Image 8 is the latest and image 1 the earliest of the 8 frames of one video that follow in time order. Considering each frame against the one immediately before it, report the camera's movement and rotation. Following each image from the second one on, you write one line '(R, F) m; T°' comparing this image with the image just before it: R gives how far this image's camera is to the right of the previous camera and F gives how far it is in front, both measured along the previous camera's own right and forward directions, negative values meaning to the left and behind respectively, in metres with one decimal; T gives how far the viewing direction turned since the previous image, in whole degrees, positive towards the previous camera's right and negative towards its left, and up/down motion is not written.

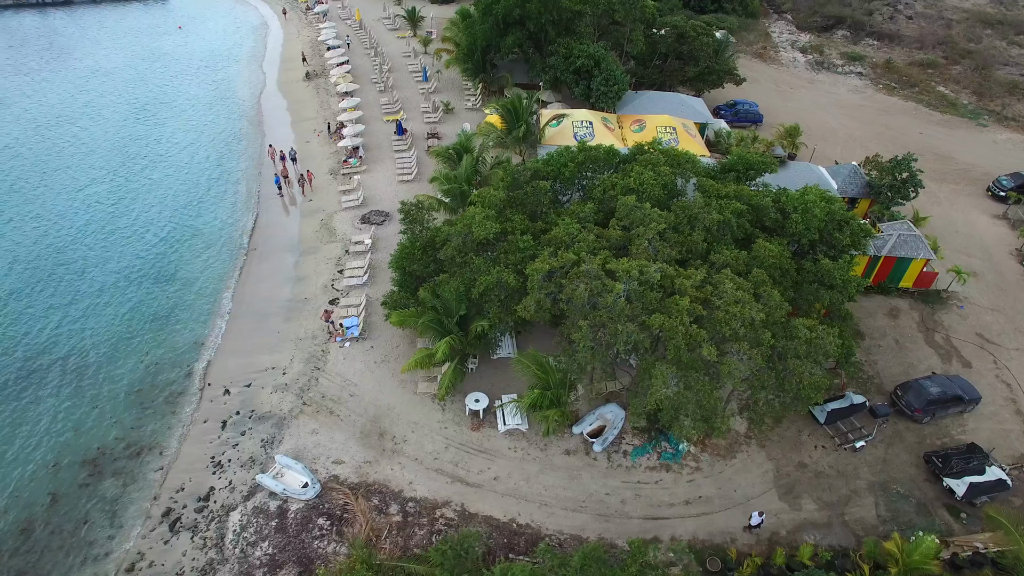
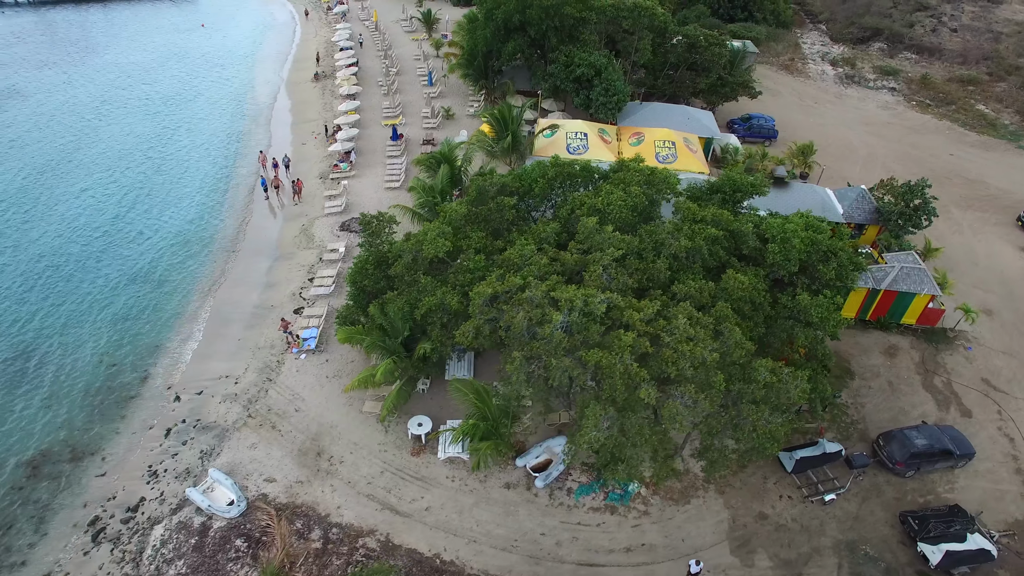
(+2.5, +0.9) m; -4°
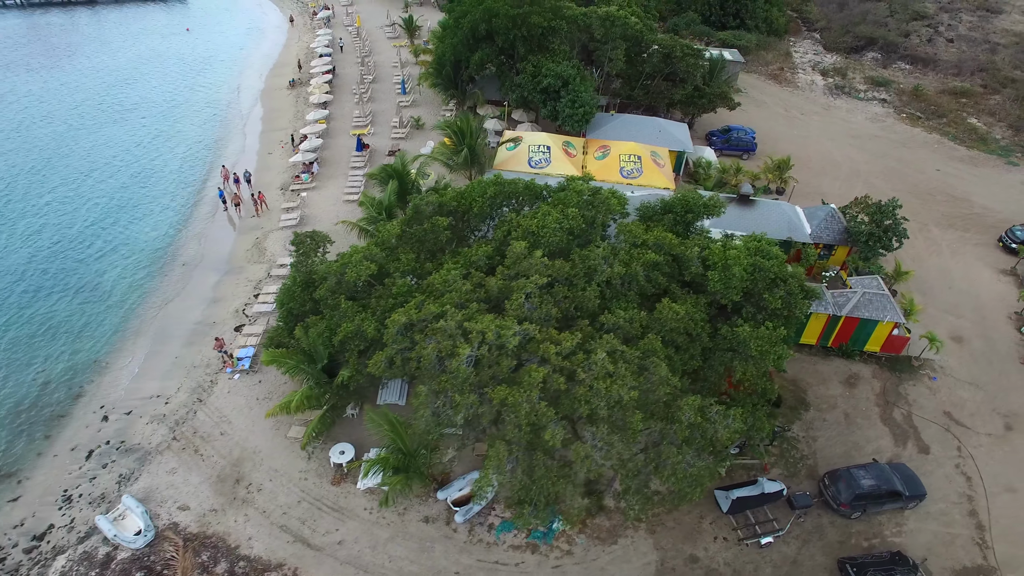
(+2.4, +0.7) m; -1°
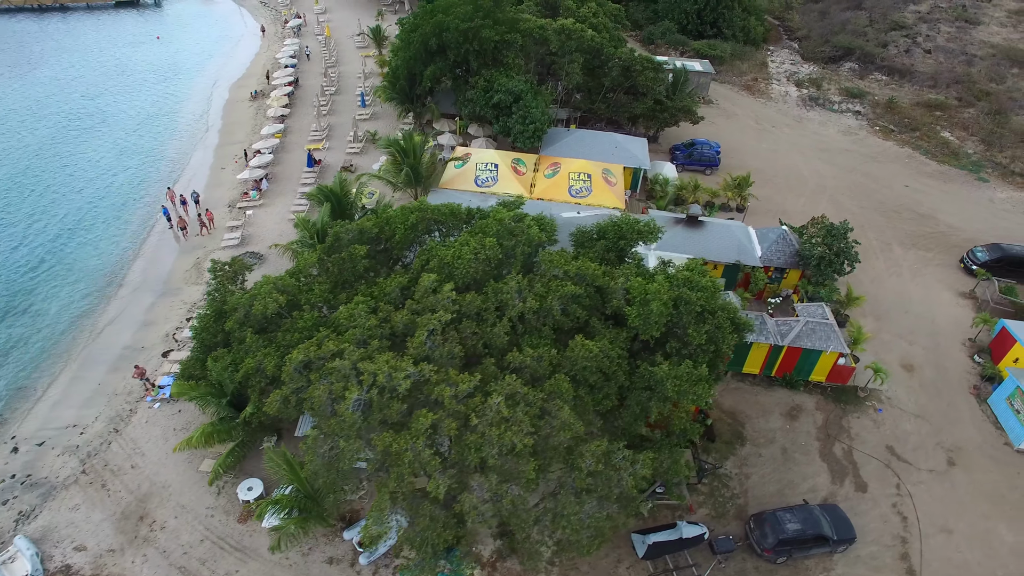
(+2.5, +0.6) m; 0°
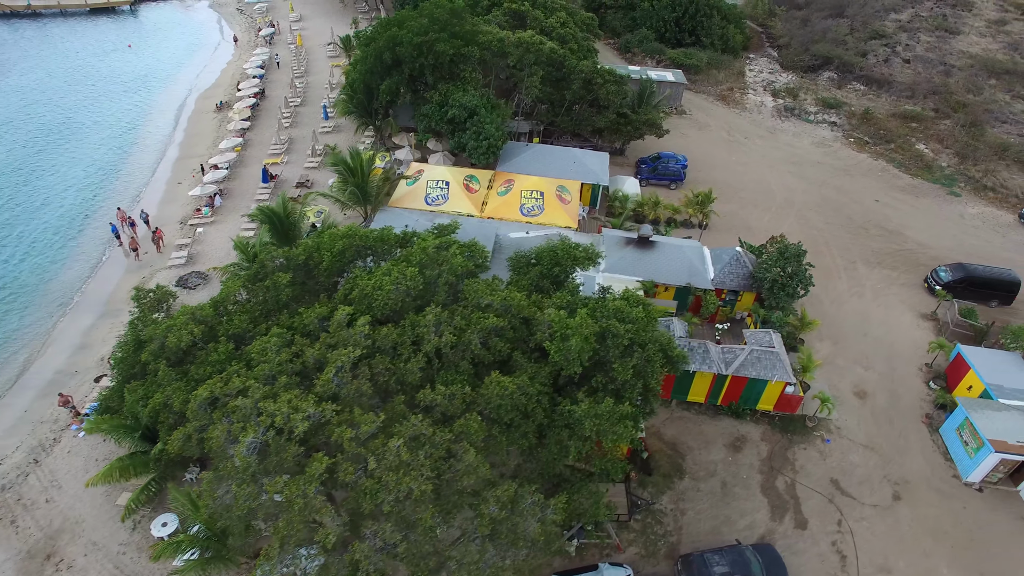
(+2.2, +0.5) m; 0°
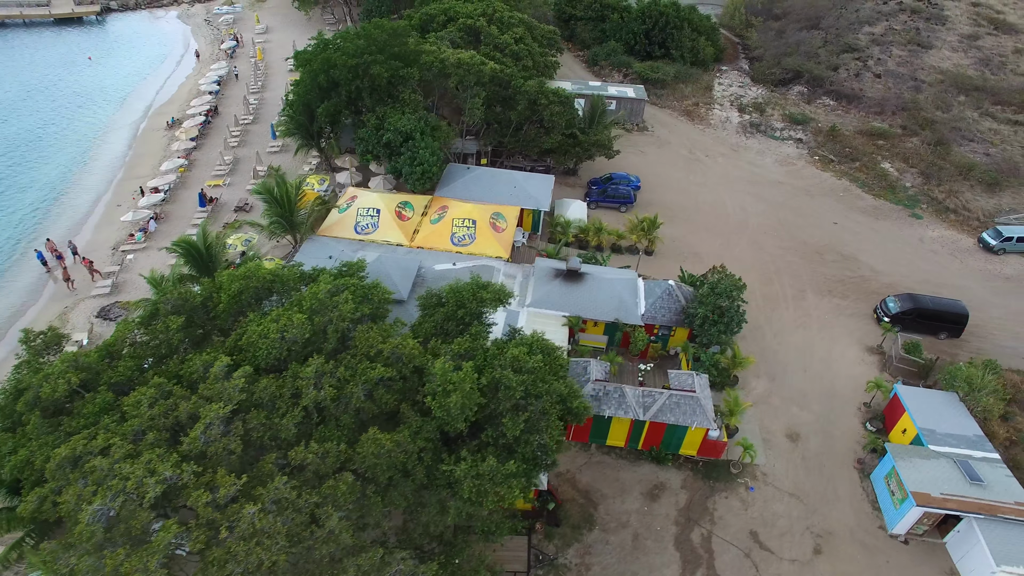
(+3.0, +0.7) m; 0°
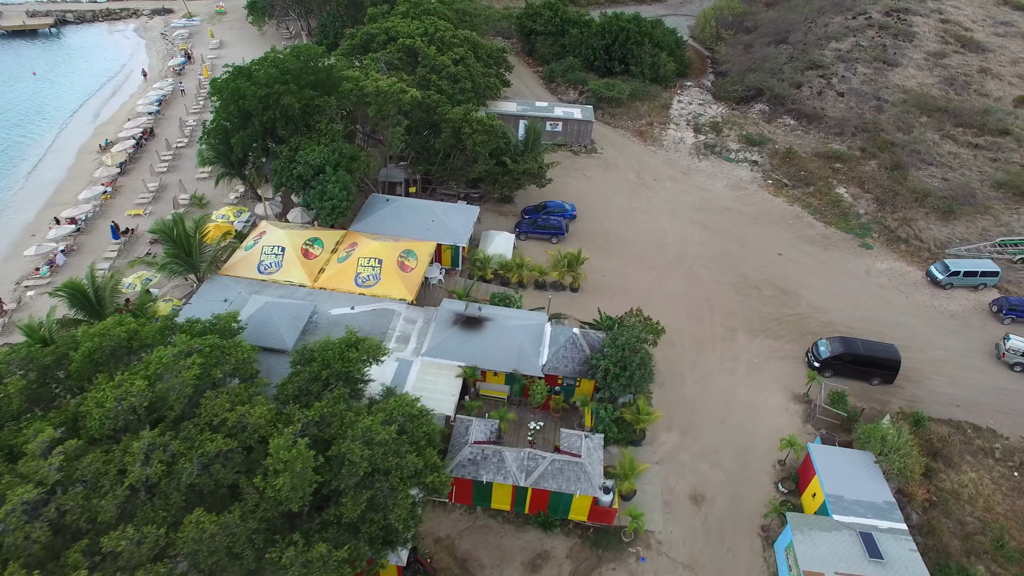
(+3.8, +1.1) m; -1°
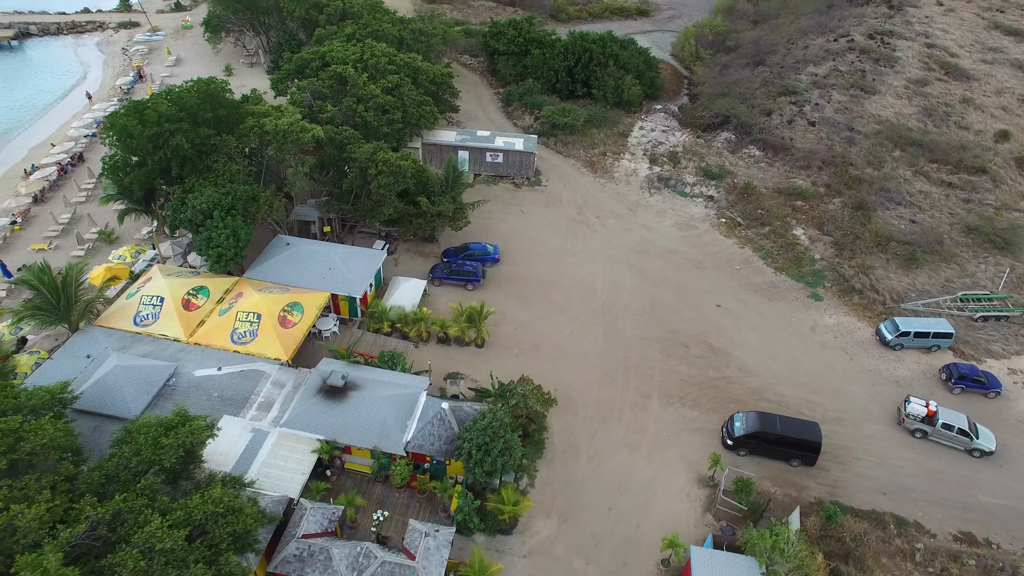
(+4.9, +1.9) m; -2°
